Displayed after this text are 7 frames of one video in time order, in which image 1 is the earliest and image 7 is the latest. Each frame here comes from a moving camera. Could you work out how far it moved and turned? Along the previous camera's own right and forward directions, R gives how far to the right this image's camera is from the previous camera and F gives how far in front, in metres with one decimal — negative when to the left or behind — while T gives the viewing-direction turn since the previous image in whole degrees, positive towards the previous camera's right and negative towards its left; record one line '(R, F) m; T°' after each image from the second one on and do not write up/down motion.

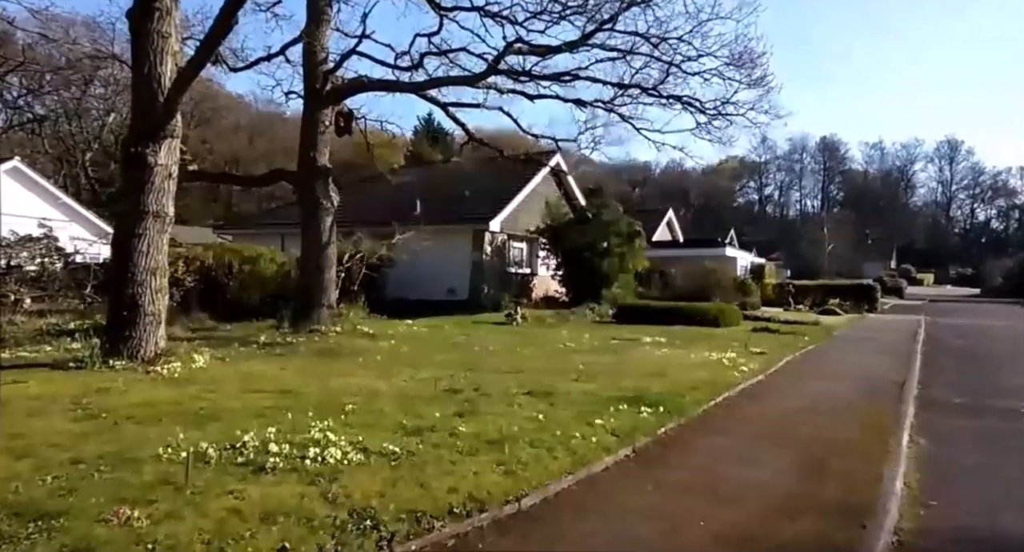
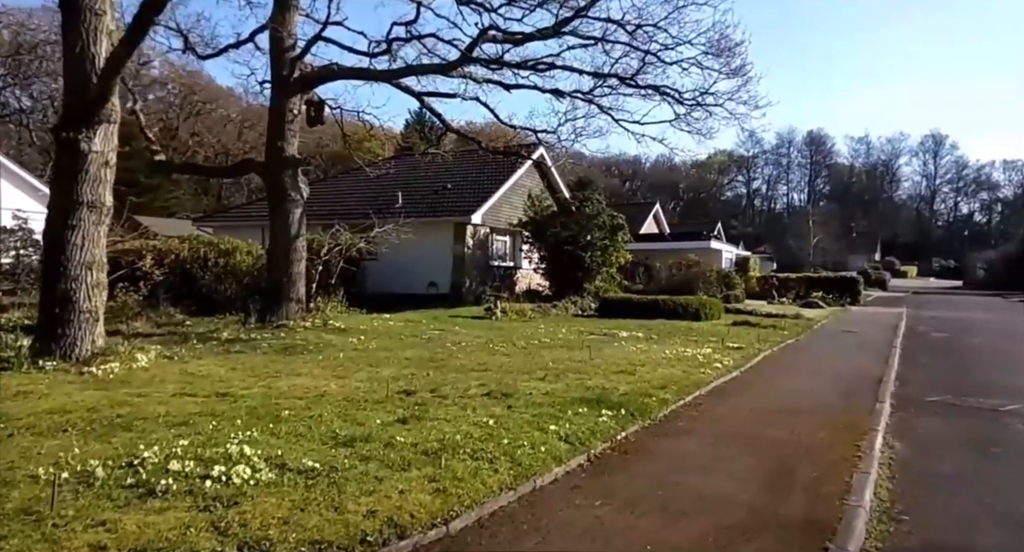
(+0.3, +0.4) m; +1°
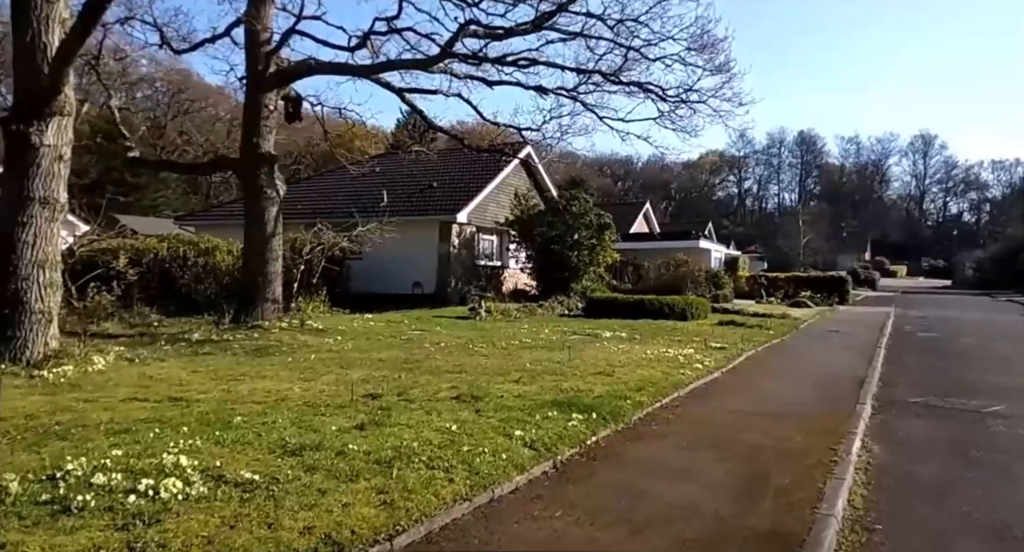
(+0.2, +0.2) m; +1°
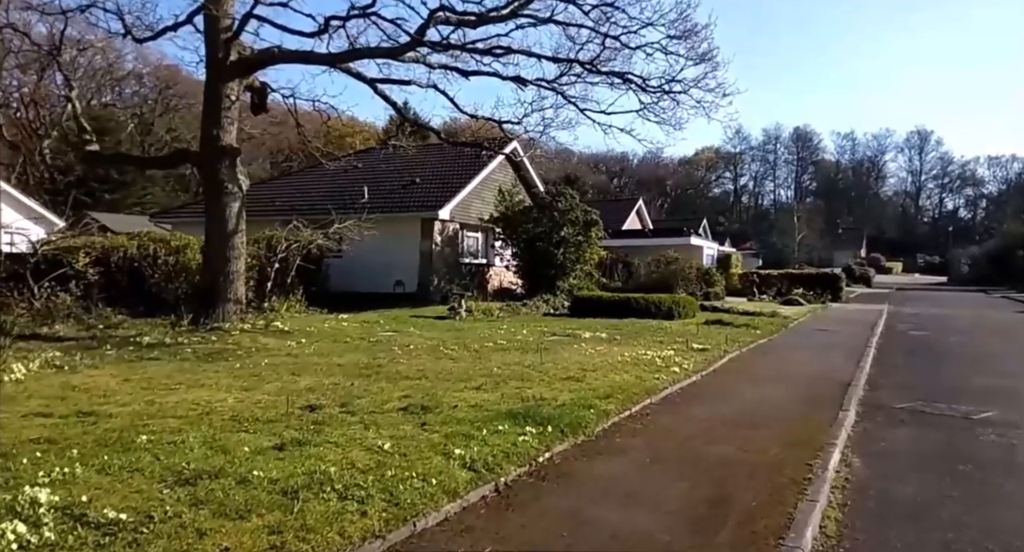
(+0.4, +0.6) m; 0°
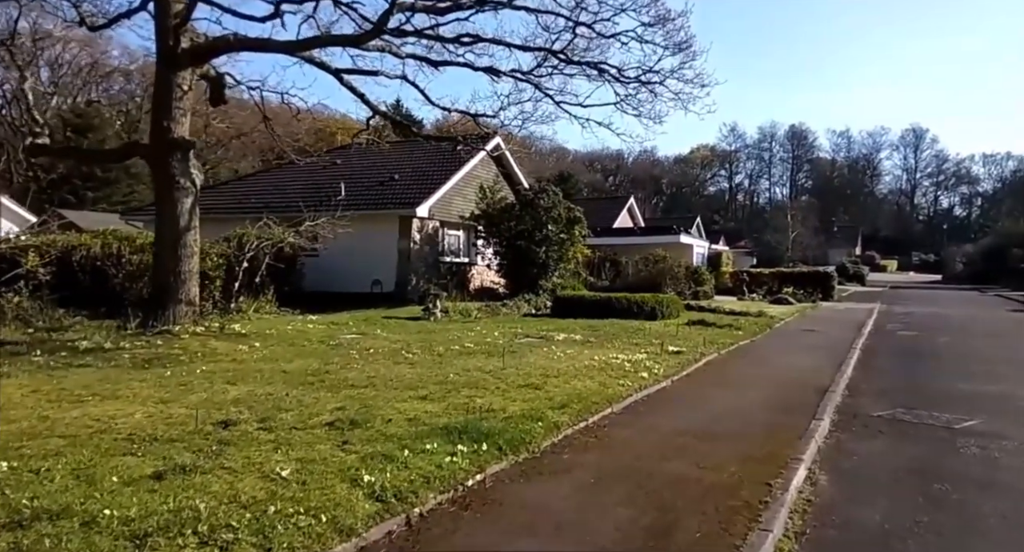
(+0.5, +0.6) m; 0°
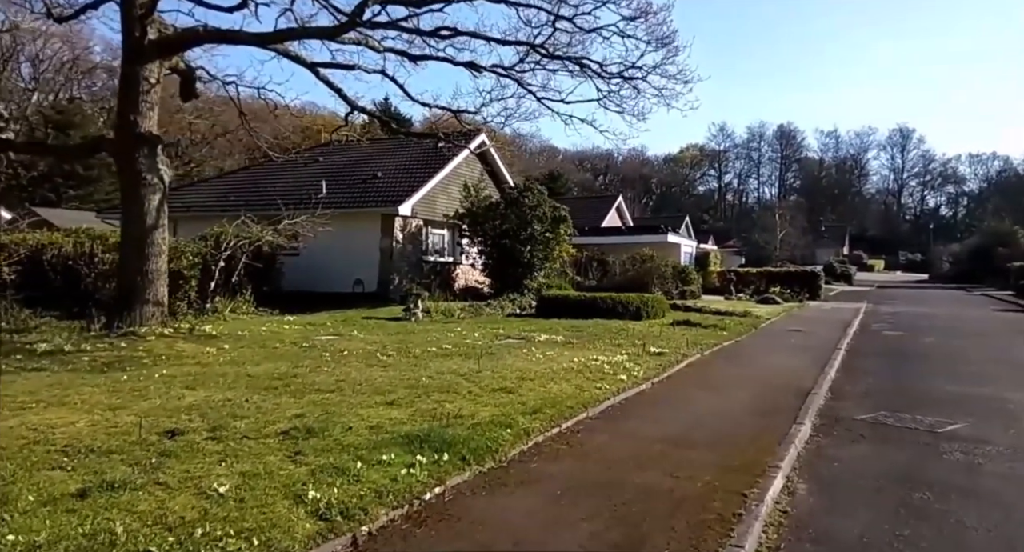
(+0.2, +0.3) m; +1°
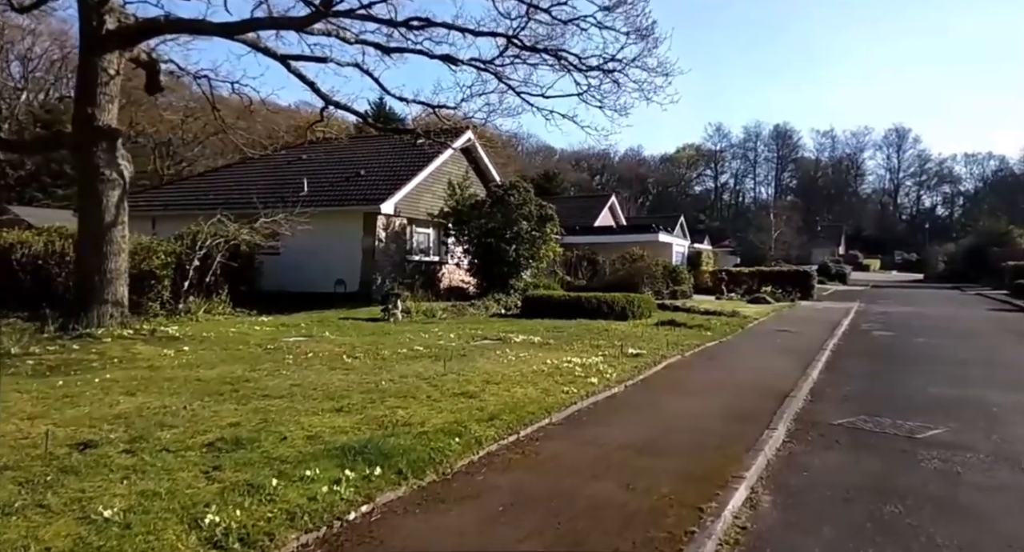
(+0.4, +0.4) m; 0°
